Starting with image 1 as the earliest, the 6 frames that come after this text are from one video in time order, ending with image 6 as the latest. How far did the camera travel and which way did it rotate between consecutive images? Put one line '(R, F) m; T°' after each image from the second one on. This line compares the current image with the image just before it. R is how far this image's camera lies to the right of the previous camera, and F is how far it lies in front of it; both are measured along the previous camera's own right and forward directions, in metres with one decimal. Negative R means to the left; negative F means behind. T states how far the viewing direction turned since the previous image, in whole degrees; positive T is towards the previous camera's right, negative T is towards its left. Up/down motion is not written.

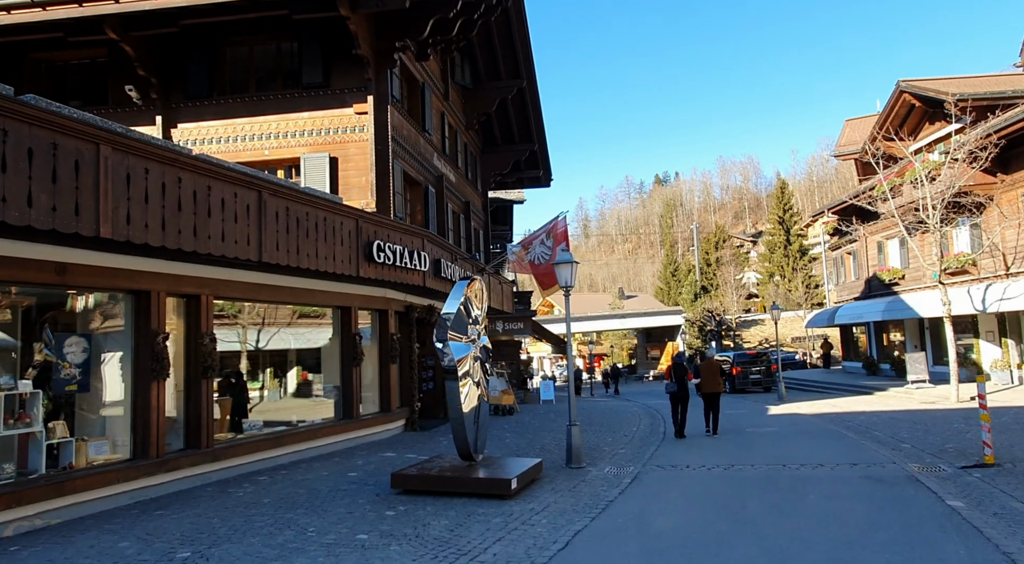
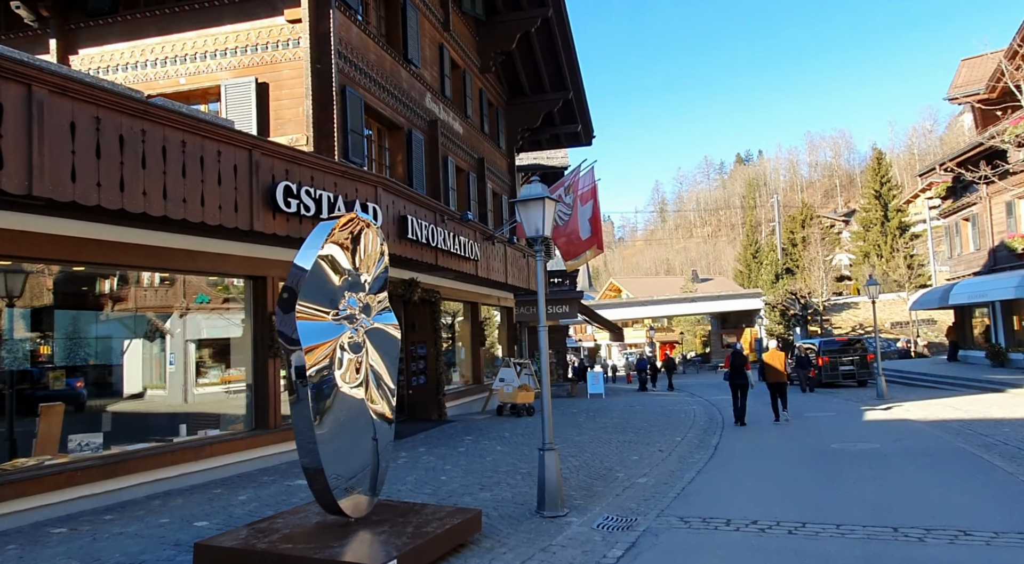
(+1.5, +4.4) m; -6°
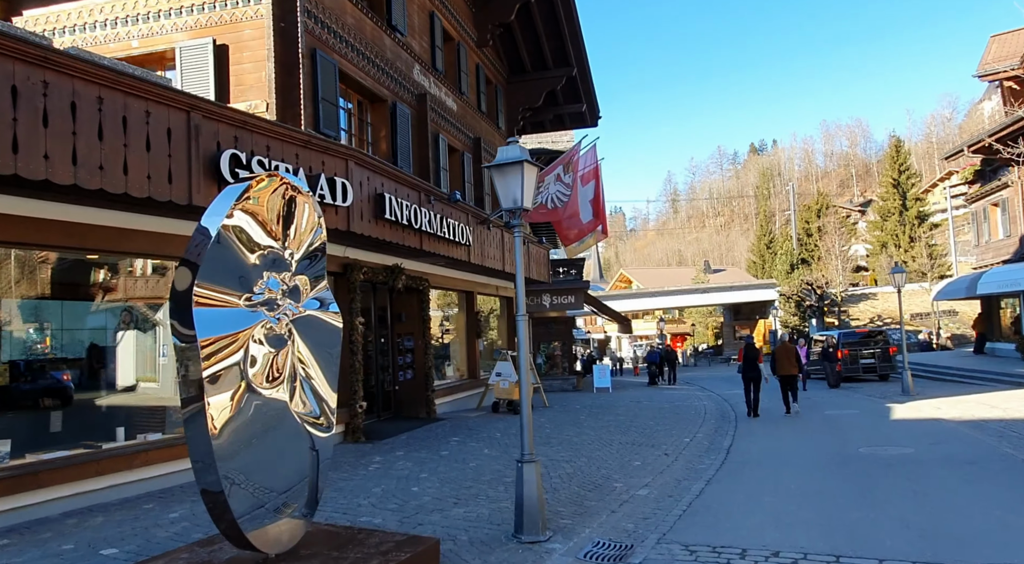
(+0.4, +1.3) m; -1°
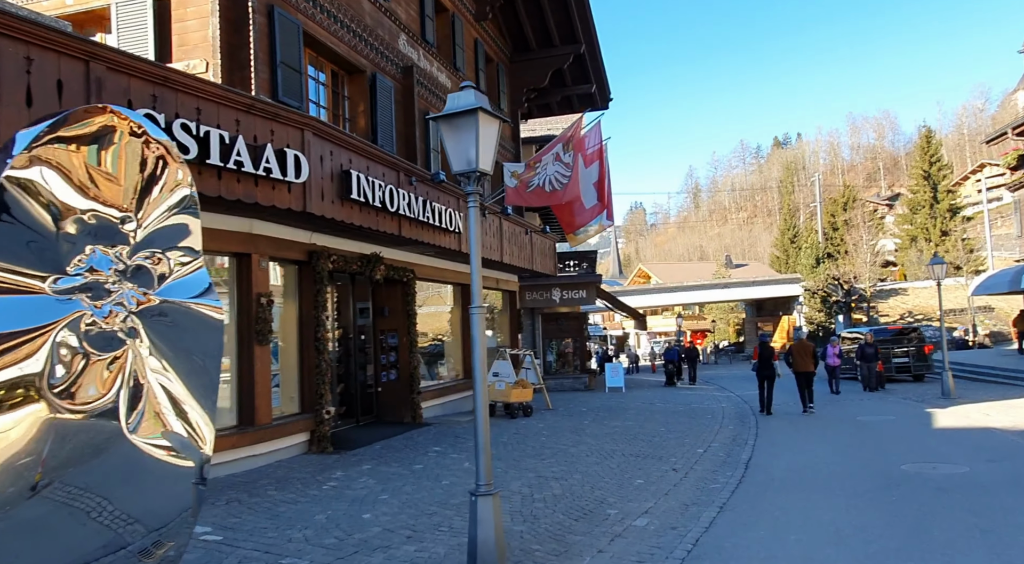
(+0.5, +1.5) m; -2°
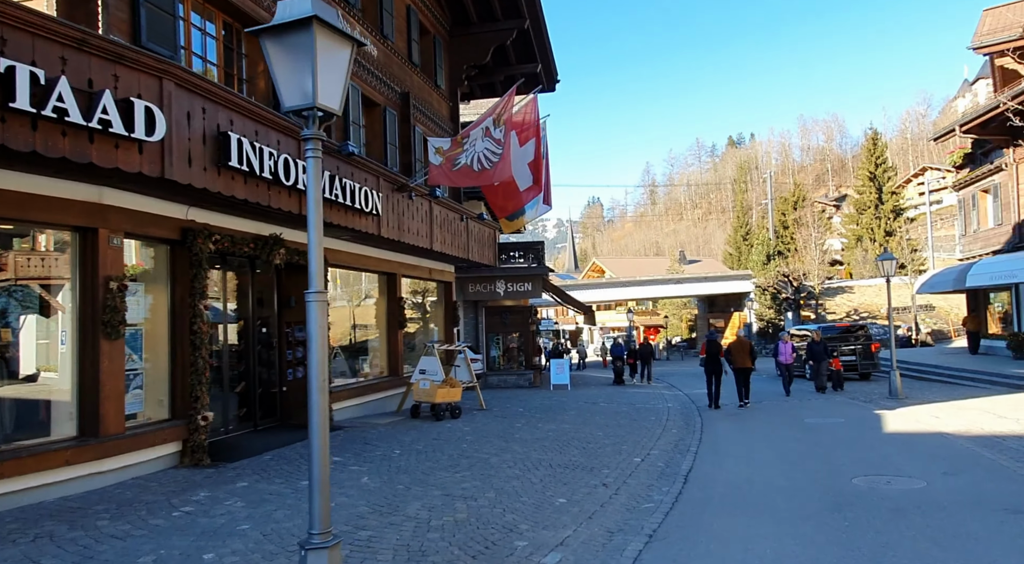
(+0.6, +1.4) m; +3°
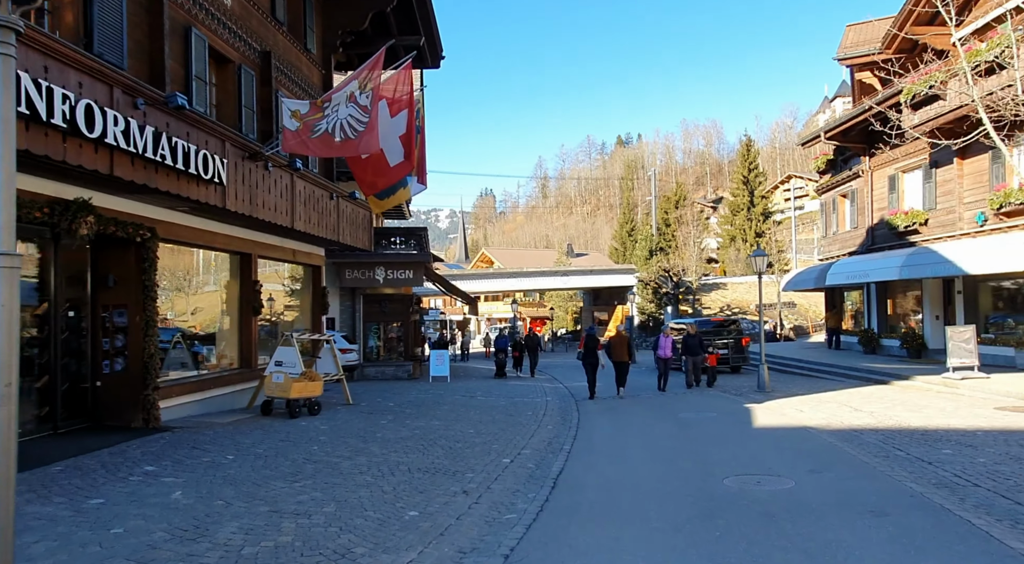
(+0.4, +1.1) m; +8°
